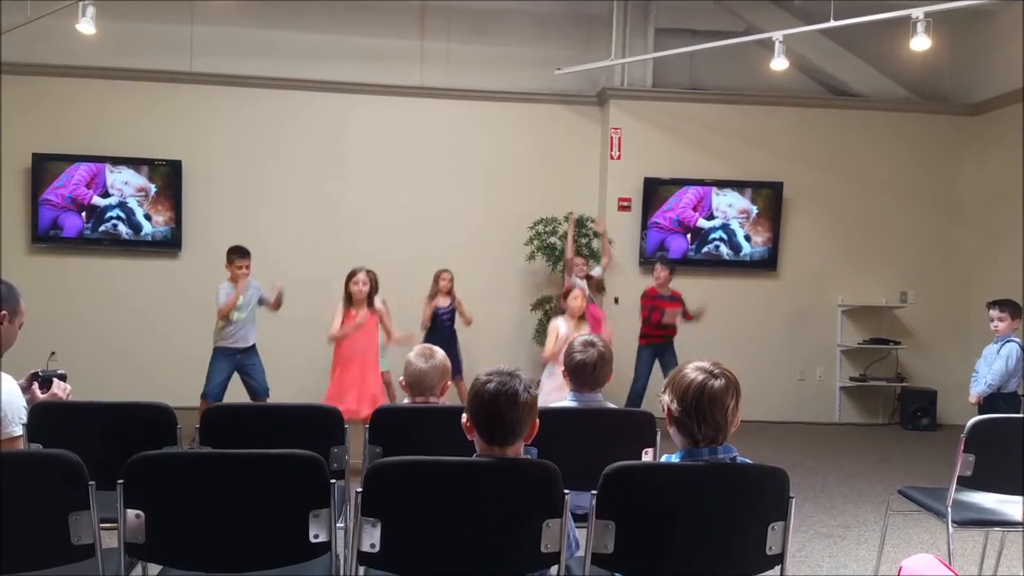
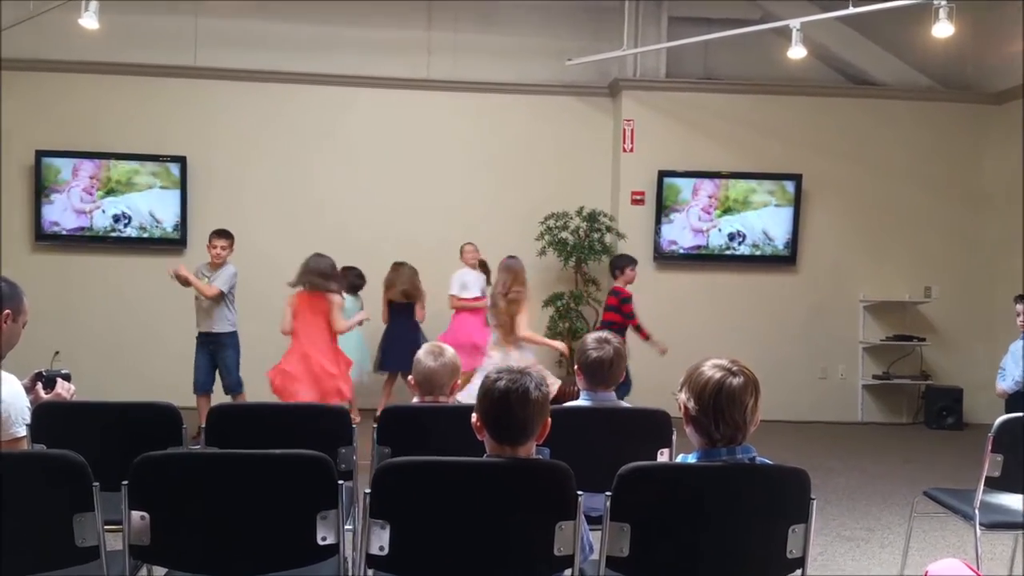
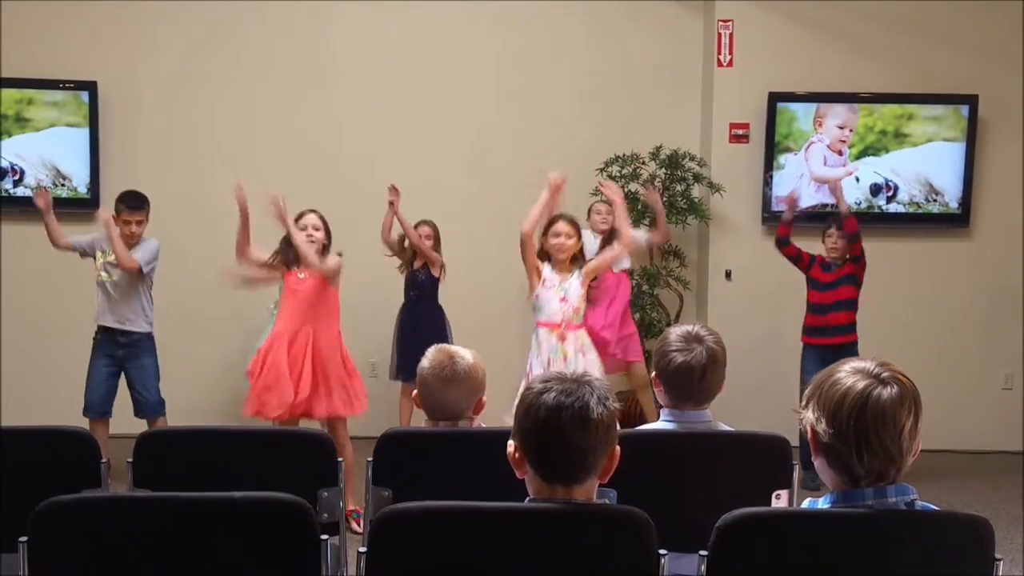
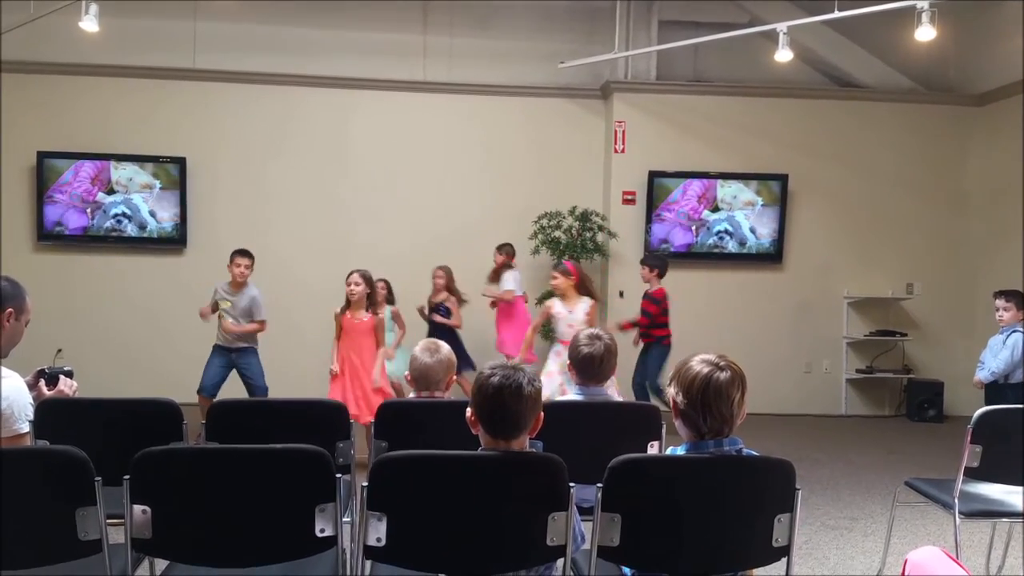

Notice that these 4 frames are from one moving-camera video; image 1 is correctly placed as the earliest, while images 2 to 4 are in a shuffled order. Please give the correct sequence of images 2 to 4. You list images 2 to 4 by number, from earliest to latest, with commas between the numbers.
4, 2, 3
